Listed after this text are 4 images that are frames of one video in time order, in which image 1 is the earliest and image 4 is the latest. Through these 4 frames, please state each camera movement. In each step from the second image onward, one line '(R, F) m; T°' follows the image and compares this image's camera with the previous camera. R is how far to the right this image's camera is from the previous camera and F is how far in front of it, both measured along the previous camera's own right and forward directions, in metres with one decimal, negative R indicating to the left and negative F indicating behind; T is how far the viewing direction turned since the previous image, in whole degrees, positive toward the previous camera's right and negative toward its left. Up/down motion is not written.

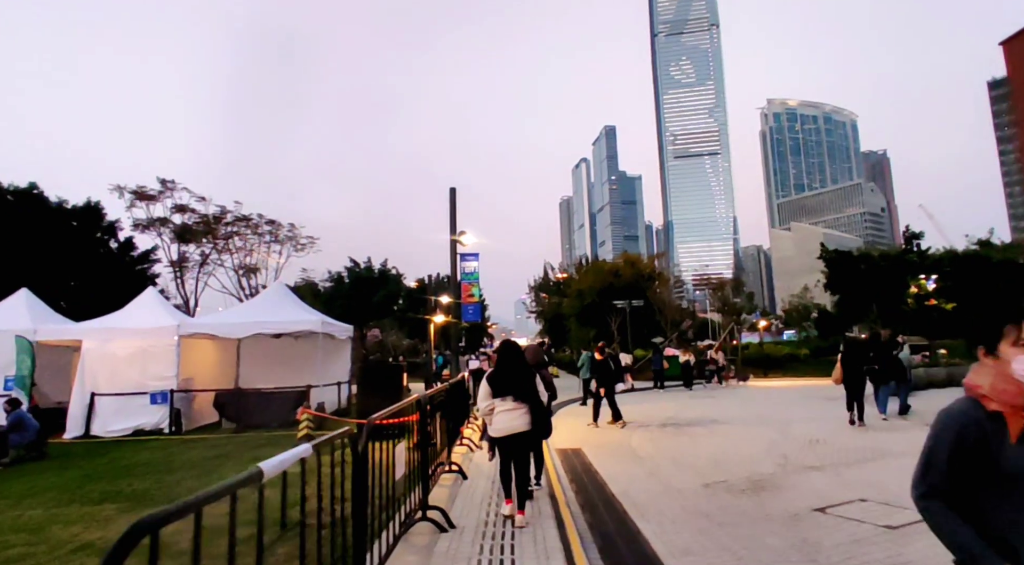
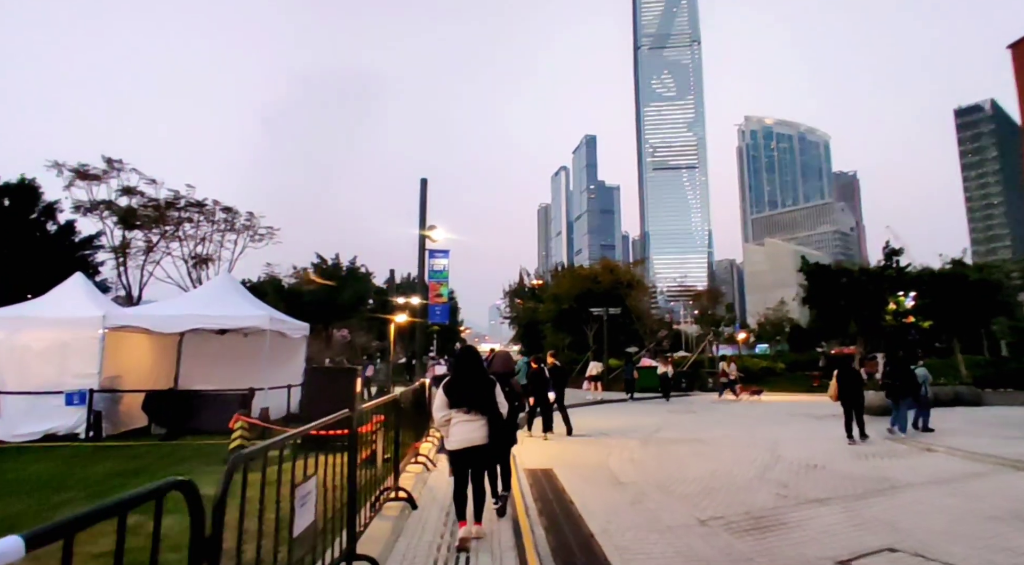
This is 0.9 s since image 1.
(+0.1, +1.3) m; +2°
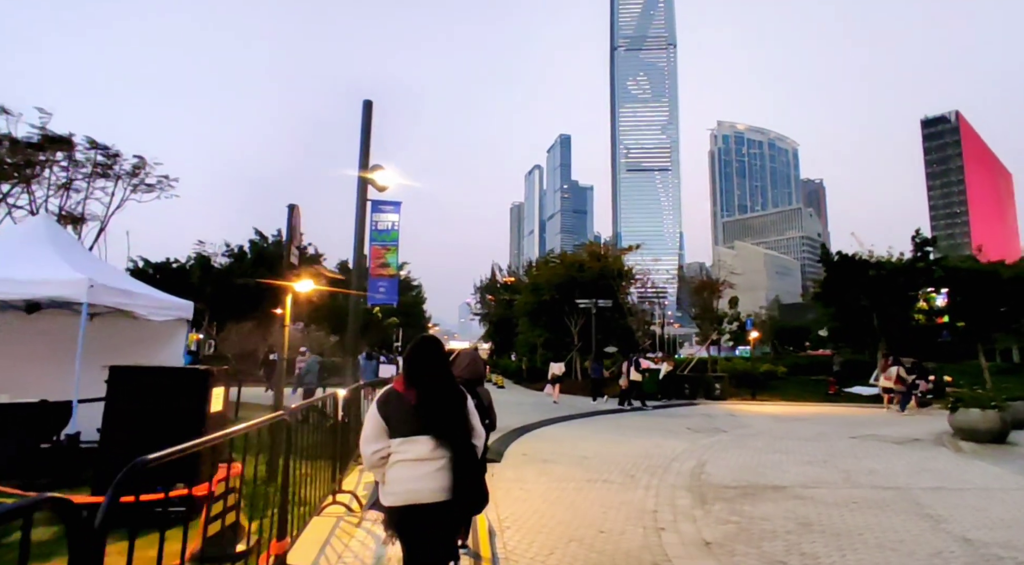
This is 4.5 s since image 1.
(-0.1, +4.9) m; +3°
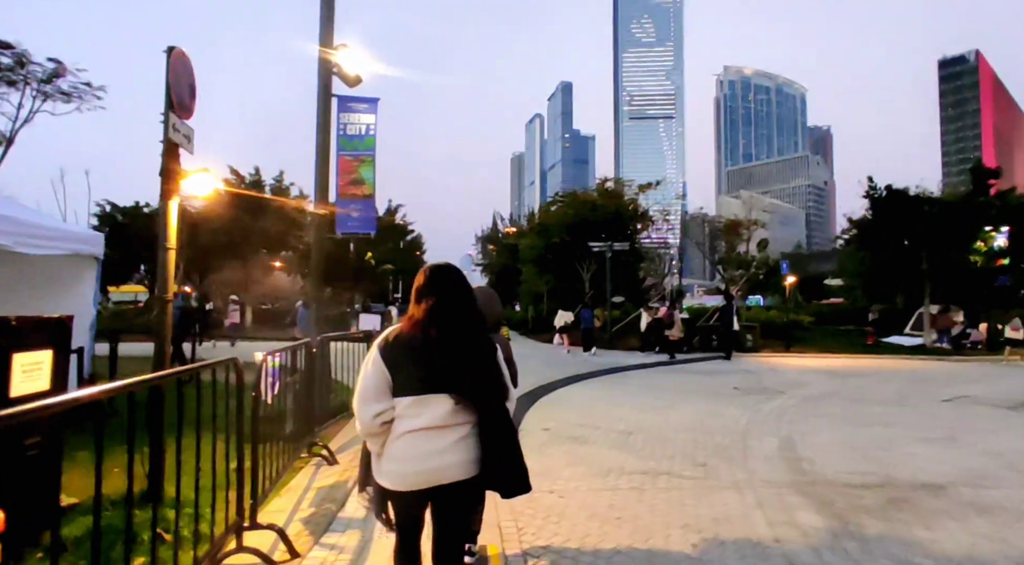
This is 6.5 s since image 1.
(-0.2, +2.8) m; 0°
